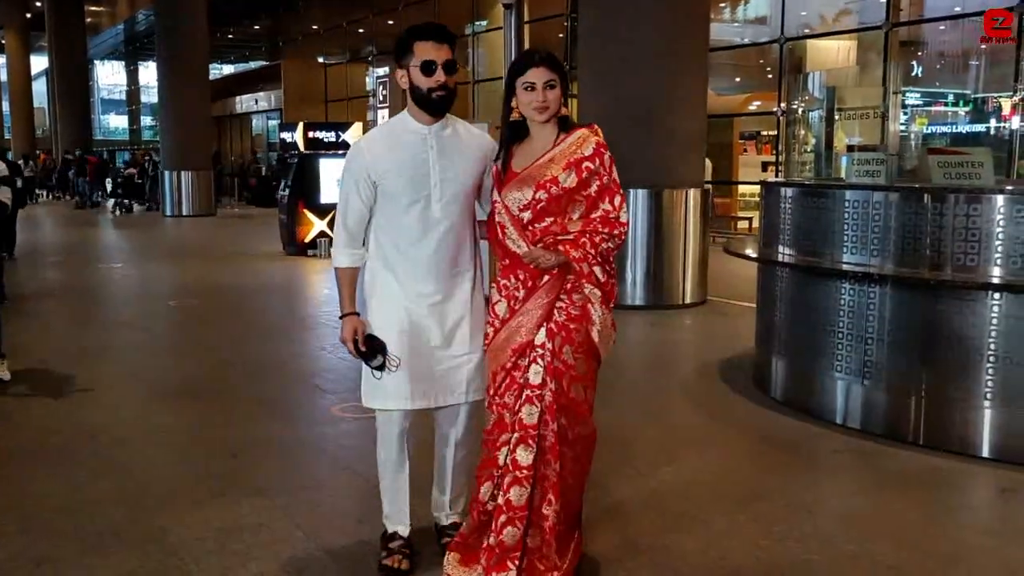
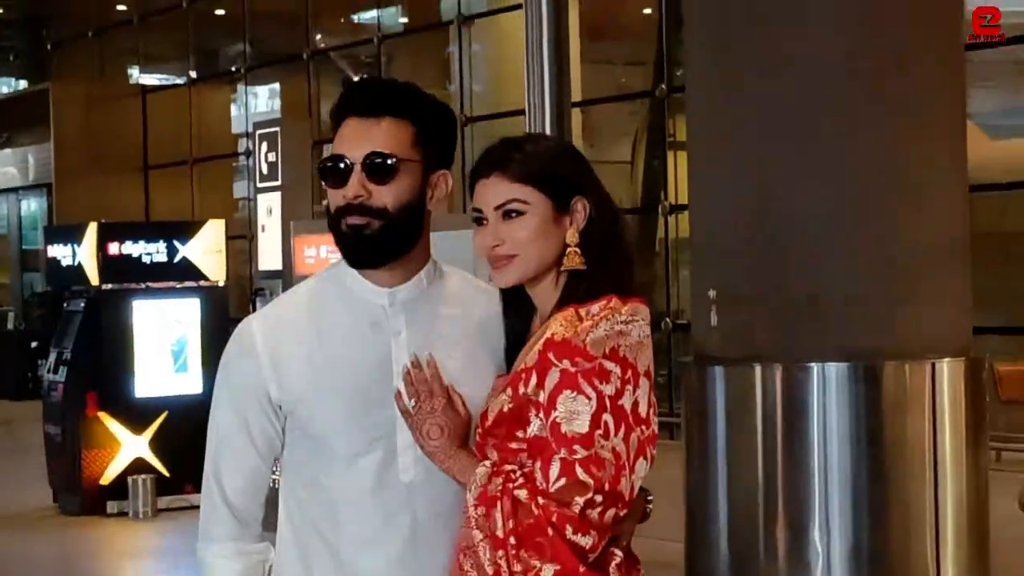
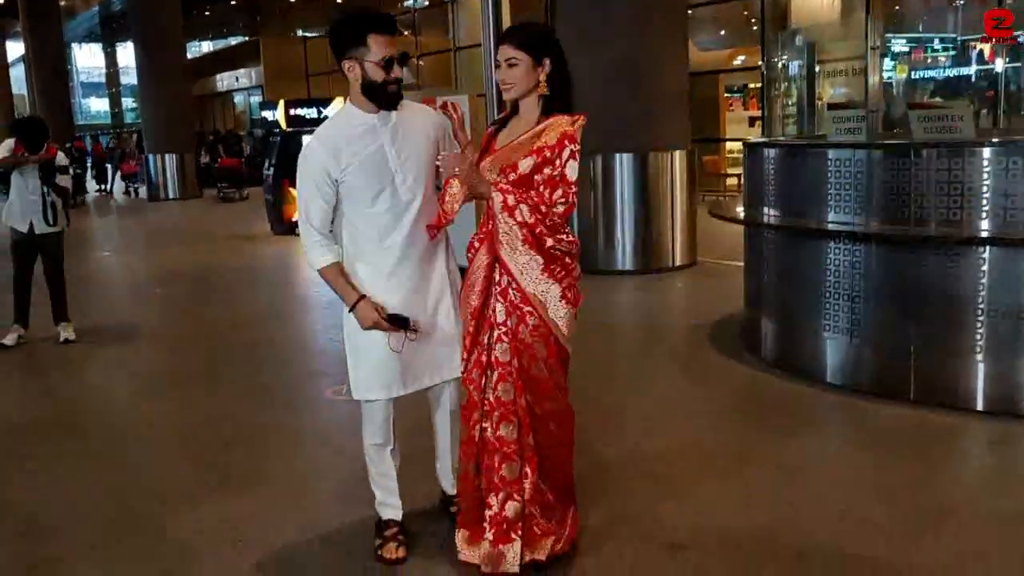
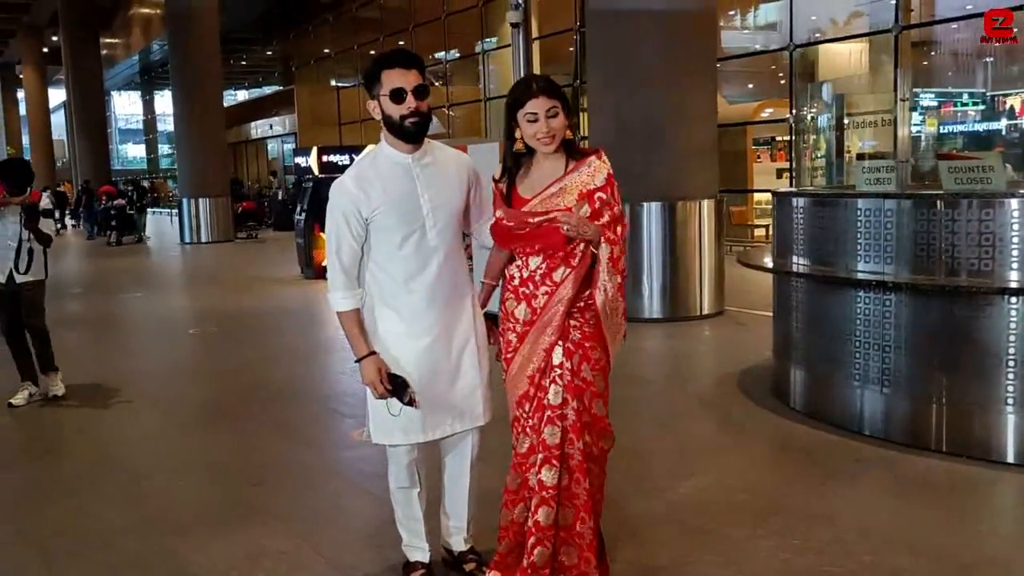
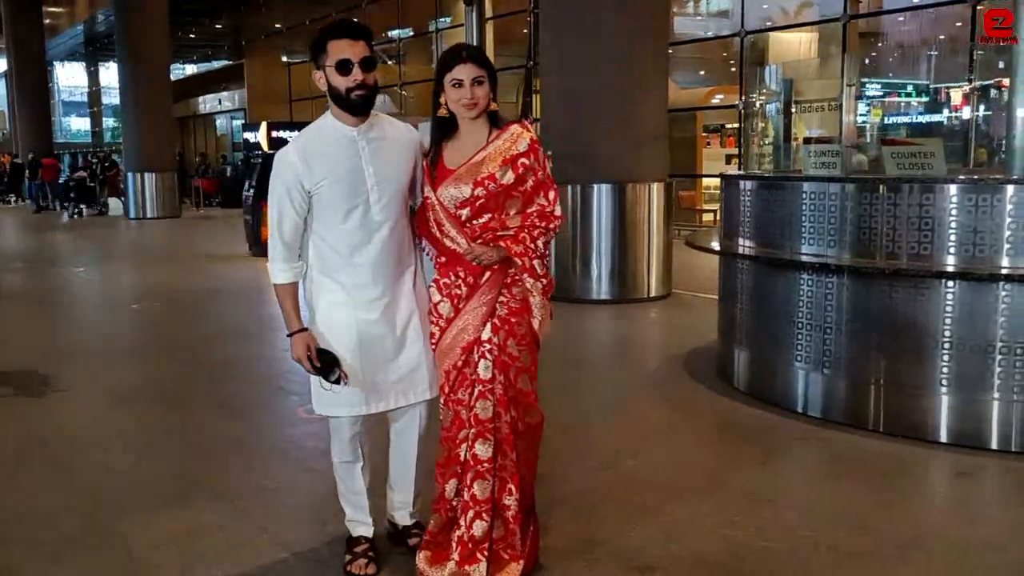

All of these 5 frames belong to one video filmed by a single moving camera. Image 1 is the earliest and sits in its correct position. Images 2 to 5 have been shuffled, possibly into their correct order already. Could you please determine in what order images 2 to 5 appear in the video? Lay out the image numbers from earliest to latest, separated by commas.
5, 4, 3, 2
